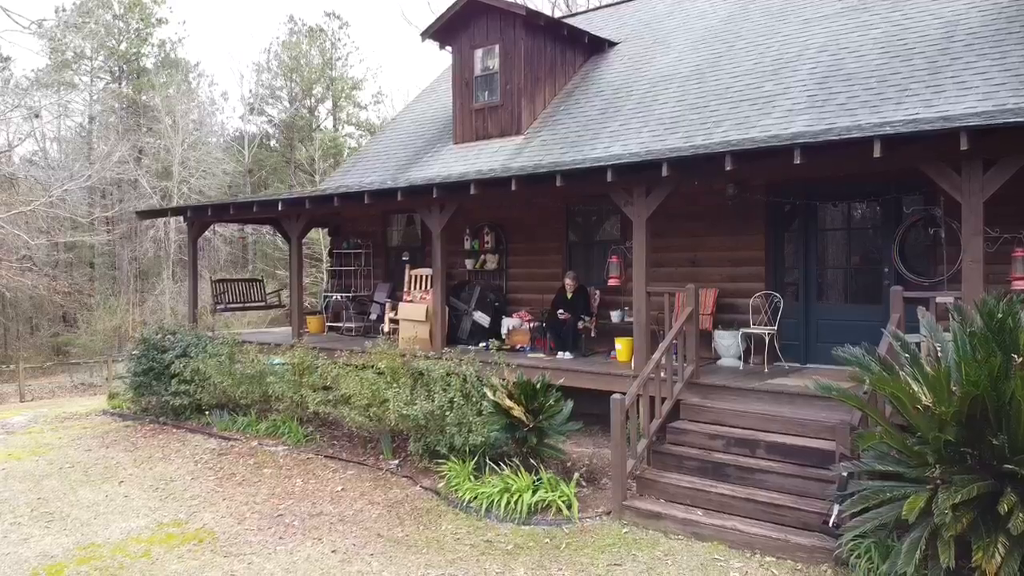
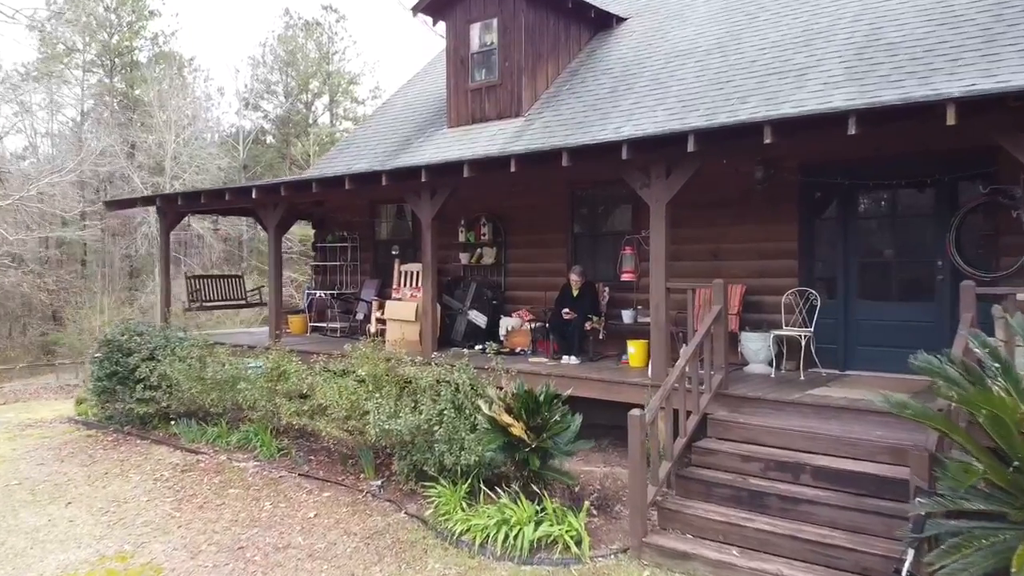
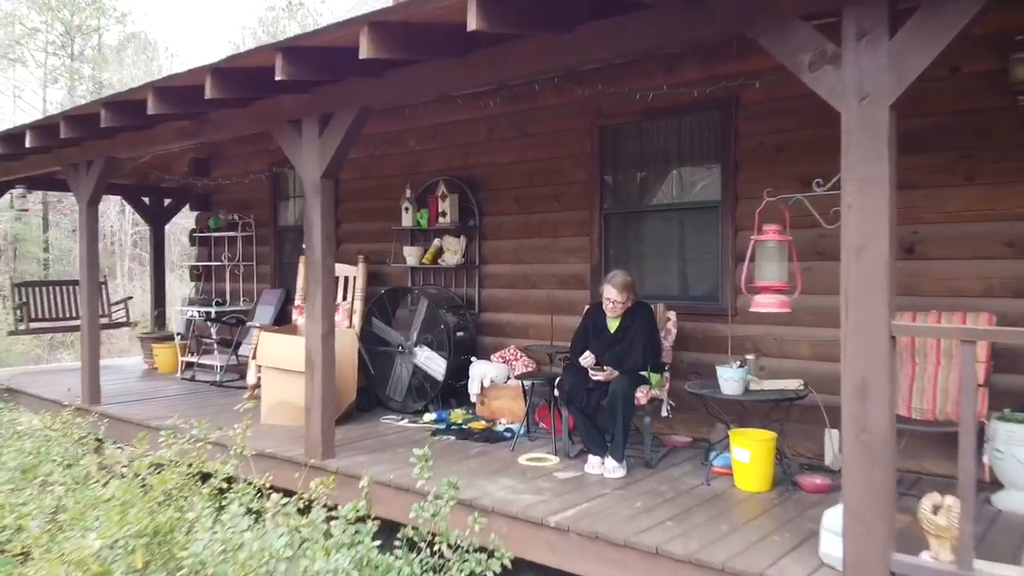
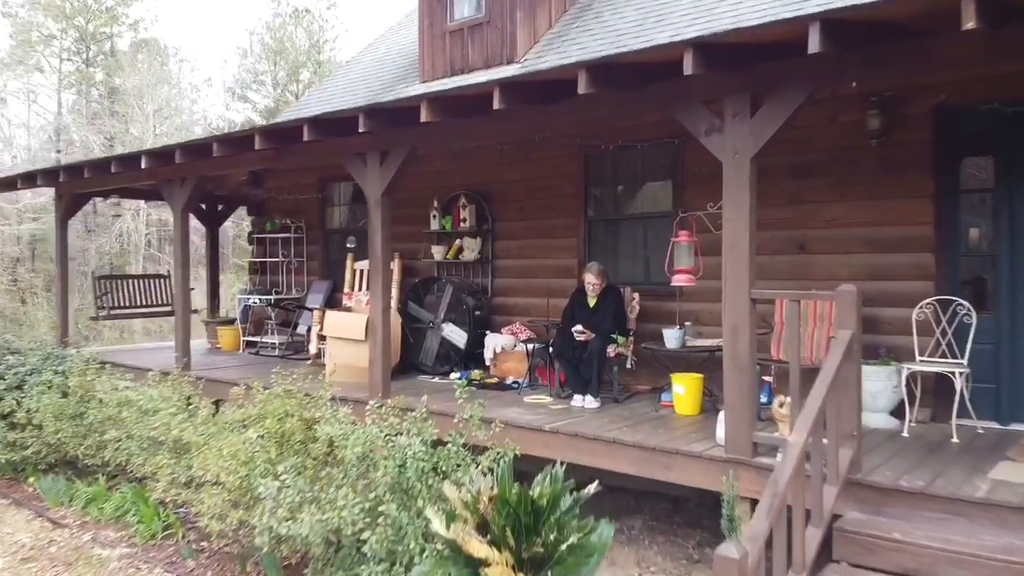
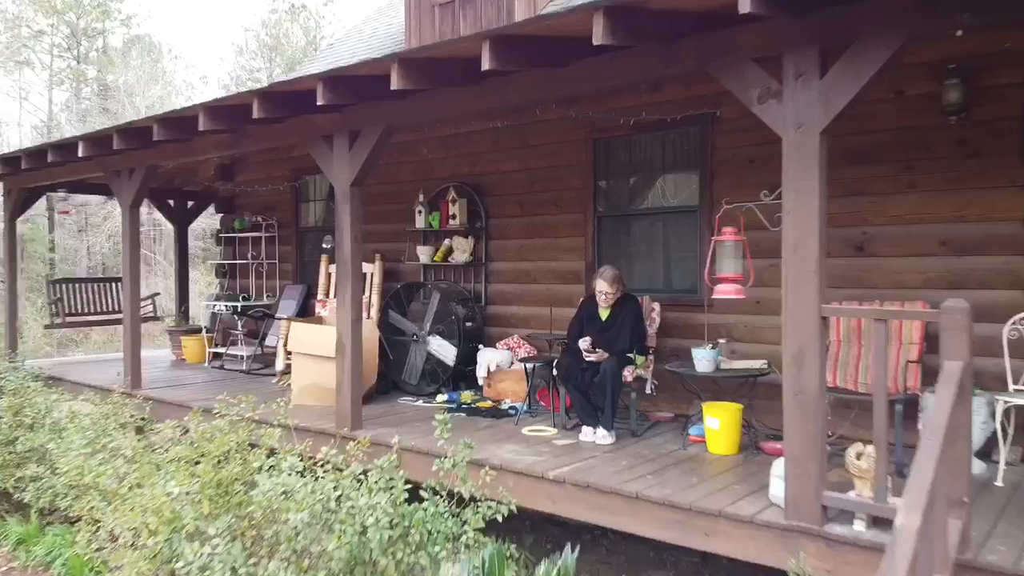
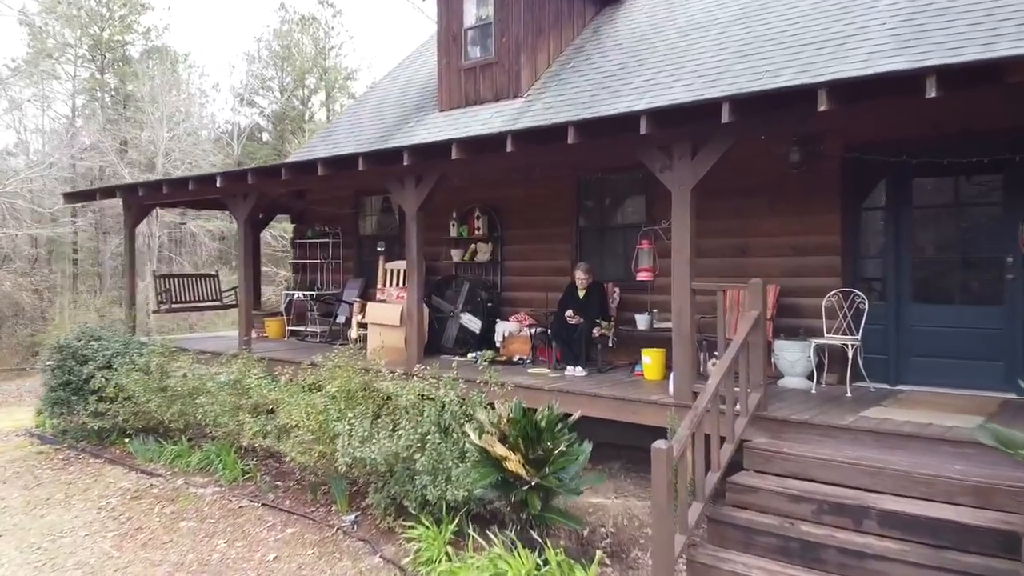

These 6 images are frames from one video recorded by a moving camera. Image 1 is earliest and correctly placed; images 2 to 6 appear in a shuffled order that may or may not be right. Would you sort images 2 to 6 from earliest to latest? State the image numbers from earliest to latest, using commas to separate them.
2, 6, 4, 5, 3
